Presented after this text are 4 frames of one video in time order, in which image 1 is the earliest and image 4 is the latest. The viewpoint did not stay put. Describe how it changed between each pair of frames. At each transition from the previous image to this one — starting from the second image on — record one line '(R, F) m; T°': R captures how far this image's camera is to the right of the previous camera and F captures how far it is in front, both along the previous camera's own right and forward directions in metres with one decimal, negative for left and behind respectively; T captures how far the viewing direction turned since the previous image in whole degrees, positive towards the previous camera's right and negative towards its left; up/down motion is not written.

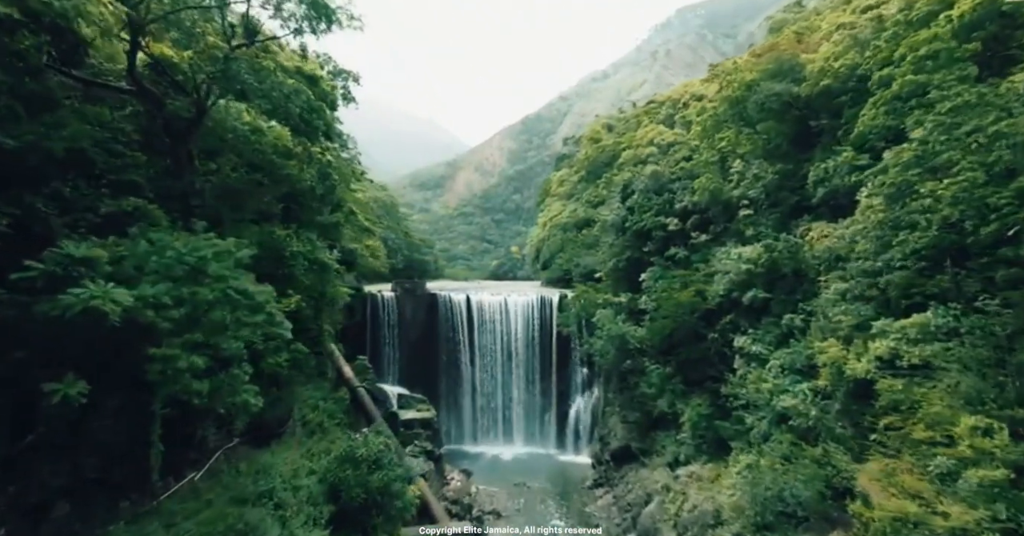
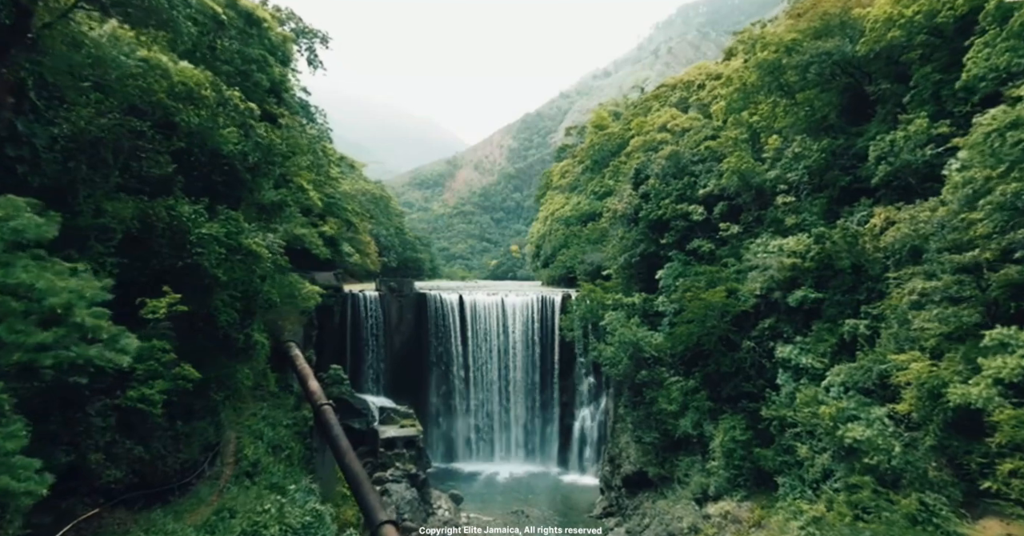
(+0.1, +2.4) m; 0°
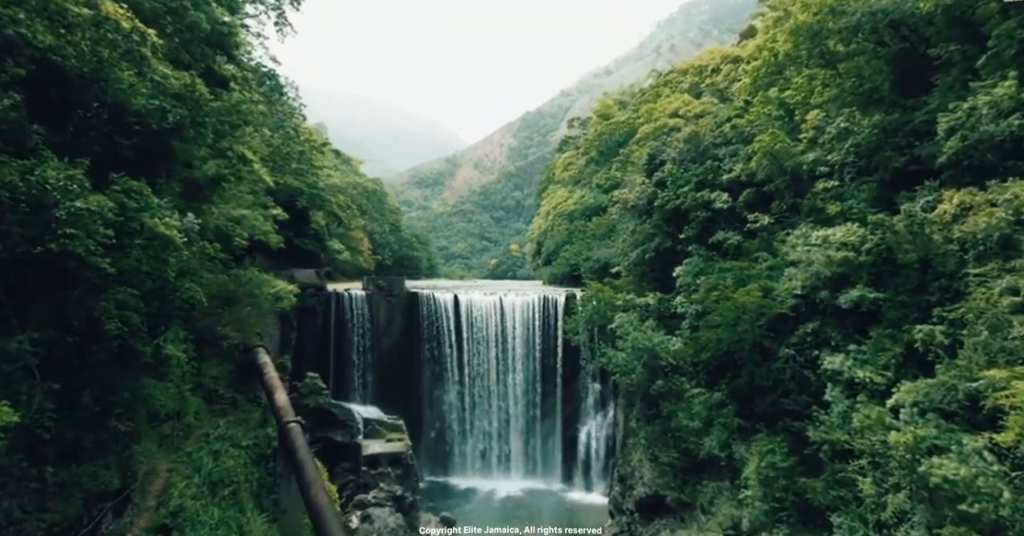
(0.0, +1.8) m; 0°
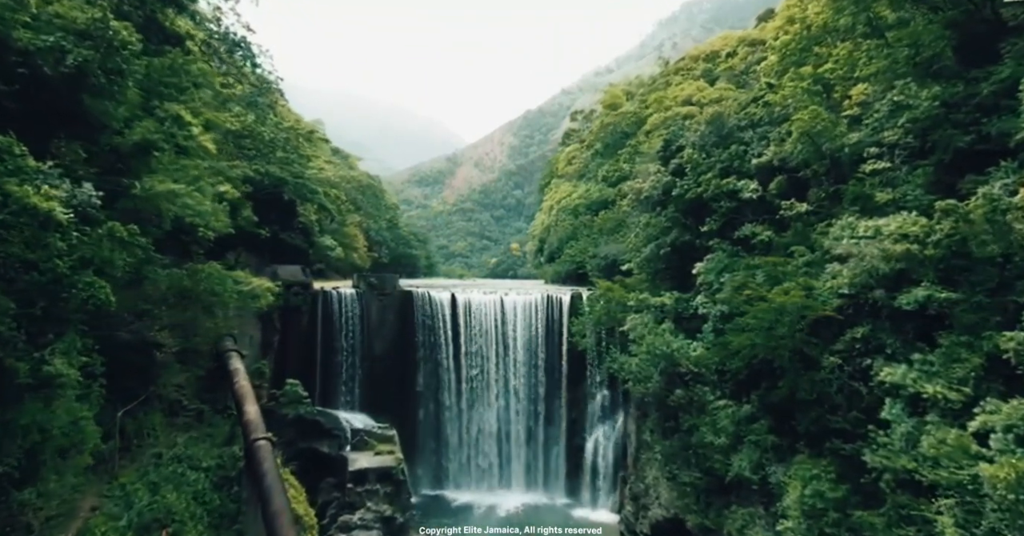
(-0.1, +1.4) m; 0°
